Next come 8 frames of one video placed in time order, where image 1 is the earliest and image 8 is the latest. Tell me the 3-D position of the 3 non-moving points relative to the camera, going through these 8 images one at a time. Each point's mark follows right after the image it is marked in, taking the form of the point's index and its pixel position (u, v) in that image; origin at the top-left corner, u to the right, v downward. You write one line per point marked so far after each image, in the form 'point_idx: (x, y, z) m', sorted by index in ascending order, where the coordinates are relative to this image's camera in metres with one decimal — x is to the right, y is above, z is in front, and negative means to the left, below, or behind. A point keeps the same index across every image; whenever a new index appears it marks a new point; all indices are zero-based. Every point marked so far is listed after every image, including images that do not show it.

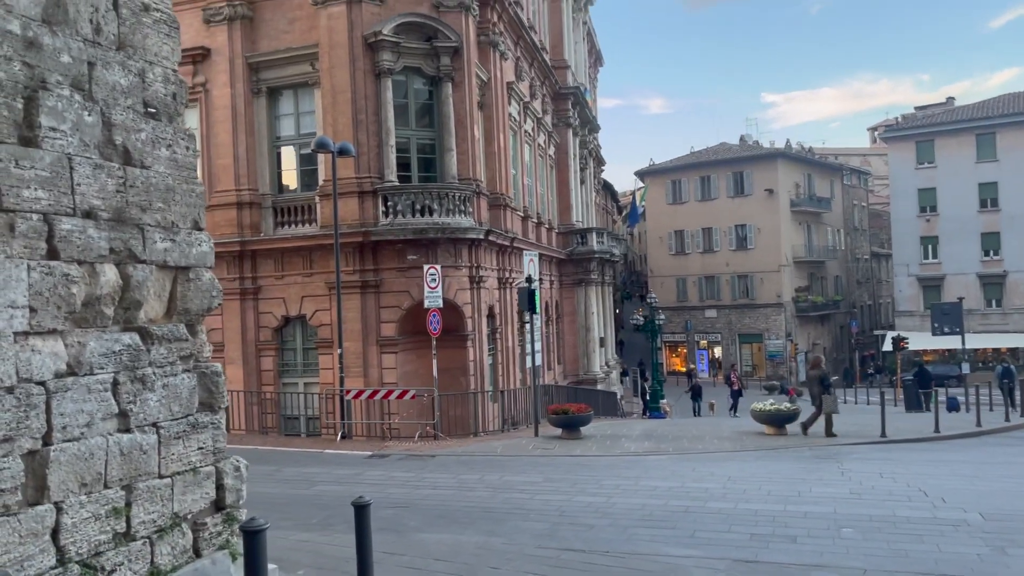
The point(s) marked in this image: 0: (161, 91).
0: (-2.6, +1.5, +6.3) m
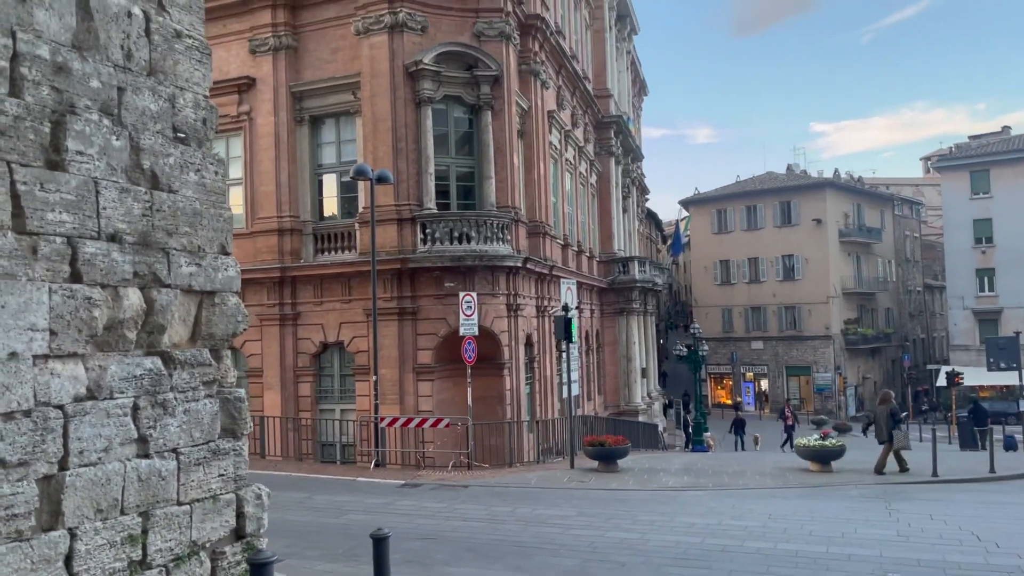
0: (-2.4, +1.3, +6.3) m
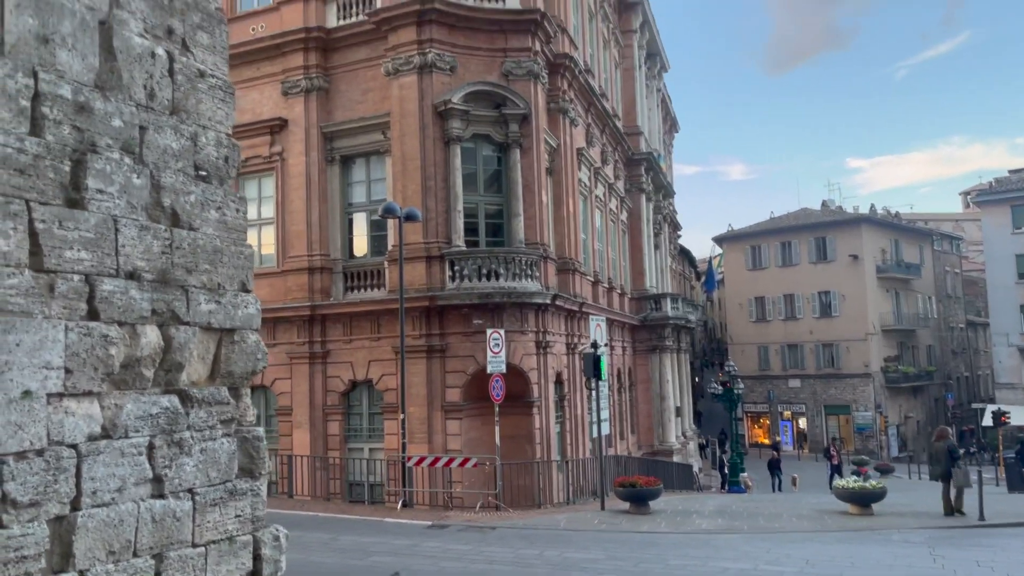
0: (-2.2, +1.0, +6.3) m
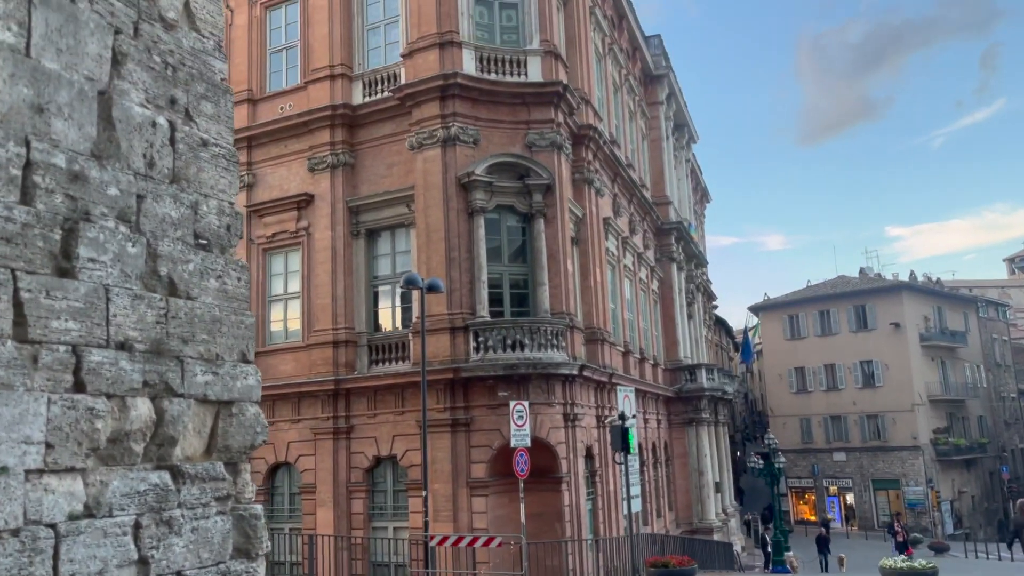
0: (-2.2, +0.5, +6.2) m
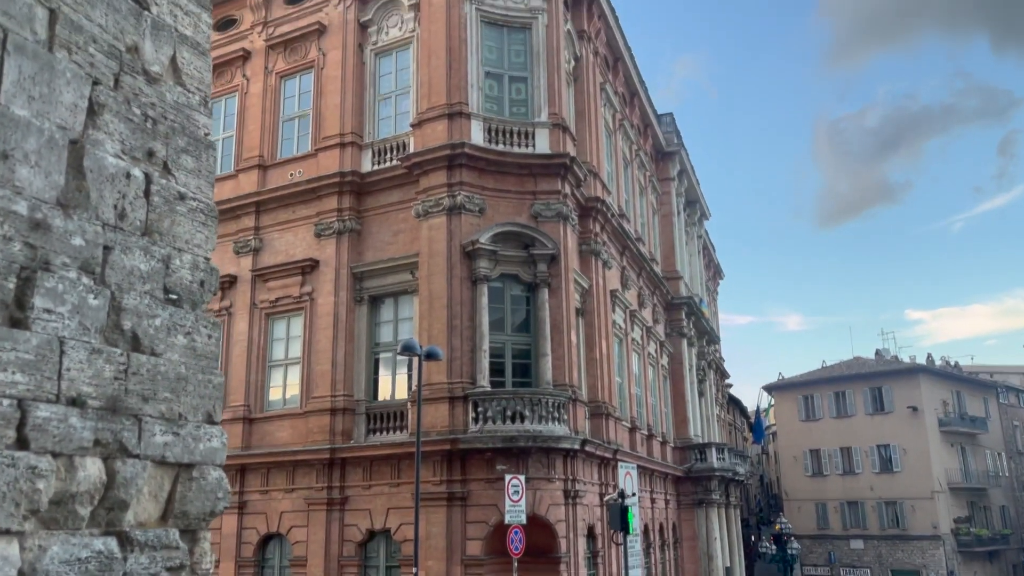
0: (-2.3, +0.1, +6.0) m
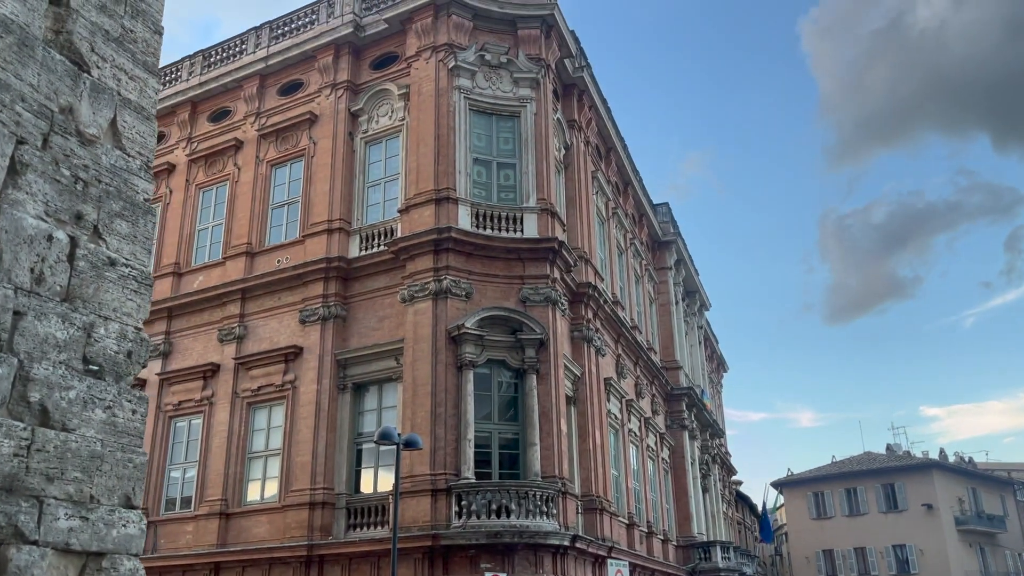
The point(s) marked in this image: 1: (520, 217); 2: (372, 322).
0: (-2.7, -0.4, +5.6) m
1: (+0.2, +1.5, +18.1) m
2: (-3.0, -0.7, +17.7) m
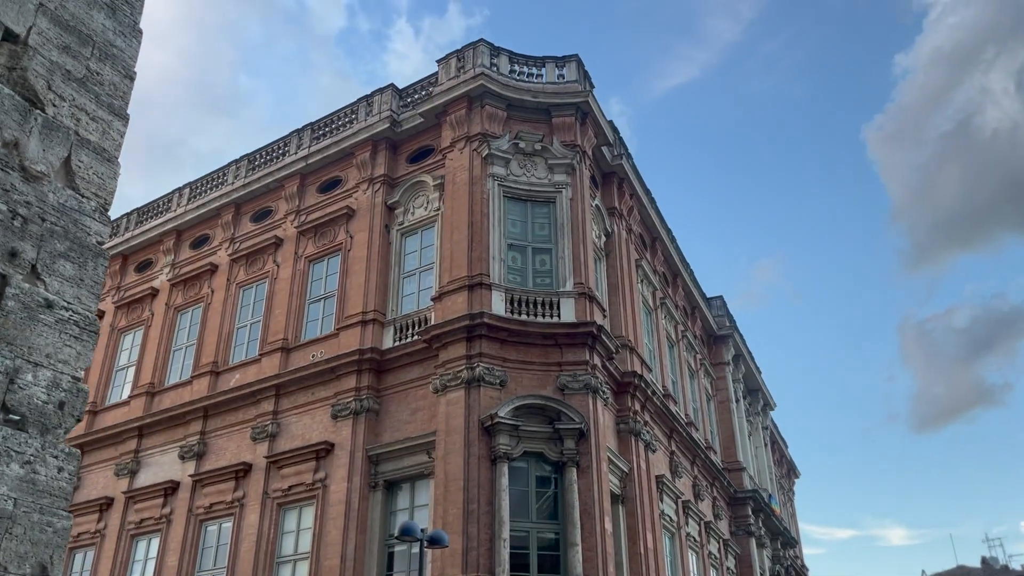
0: (-2.9, -0.6, +5.1) m
1: (+0.9, -0.3, +17.4) m
2: (-2.2, -2.6, +17.0) m
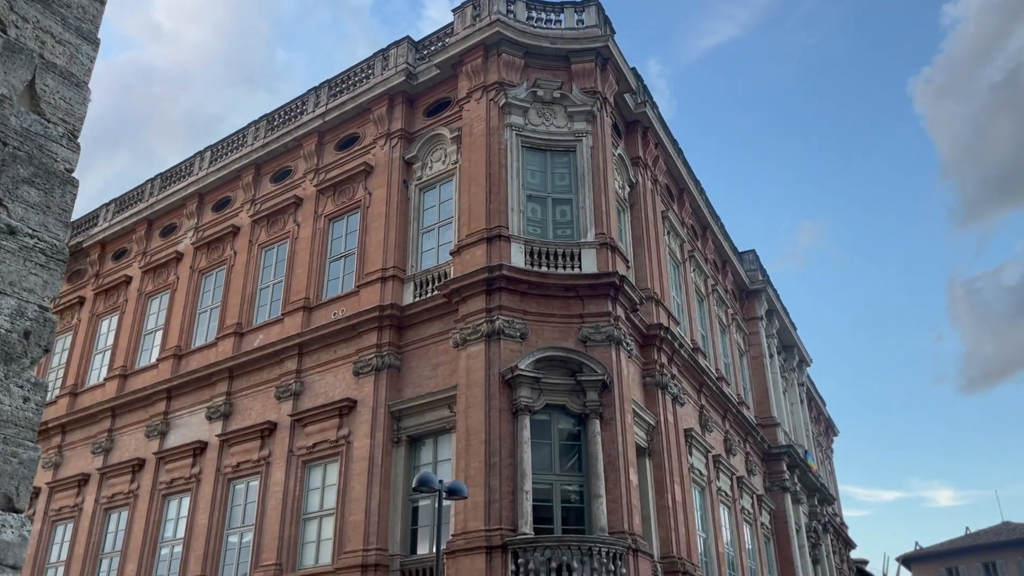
0: (-3.0, -0.2, +4.9) m
1: (+1.3, +0.7, +17.0) m
2: (-1.7, -1.7, +16.8) m
